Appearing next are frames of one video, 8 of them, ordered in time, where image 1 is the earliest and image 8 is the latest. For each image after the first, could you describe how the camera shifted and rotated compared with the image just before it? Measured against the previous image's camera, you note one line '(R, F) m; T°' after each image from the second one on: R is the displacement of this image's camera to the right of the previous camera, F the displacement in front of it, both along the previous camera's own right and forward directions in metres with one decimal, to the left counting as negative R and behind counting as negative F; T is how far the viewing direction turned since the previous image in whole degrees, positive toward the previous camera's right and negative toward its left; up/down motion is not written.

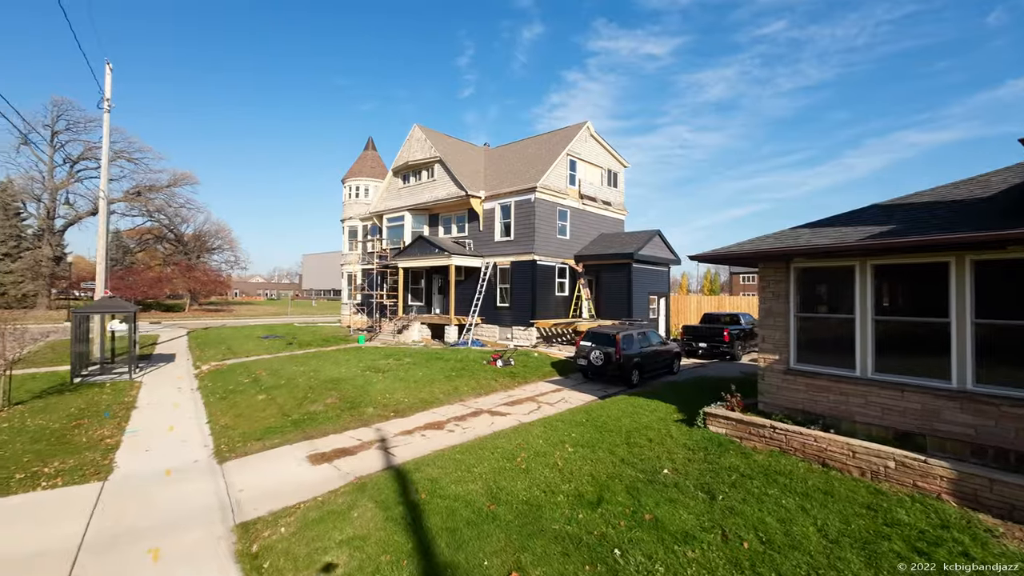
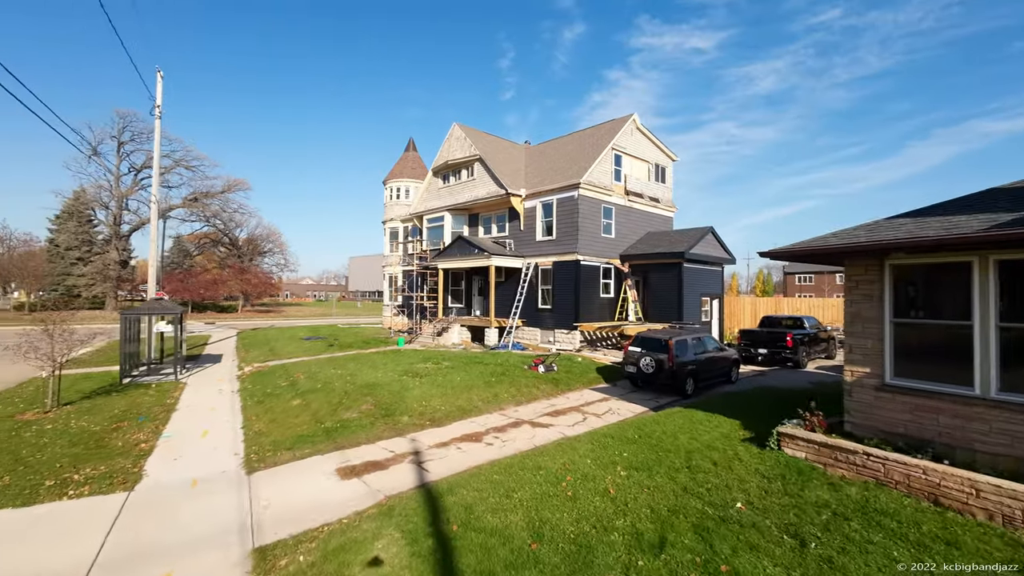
(0.0, +0.7) m; -5°
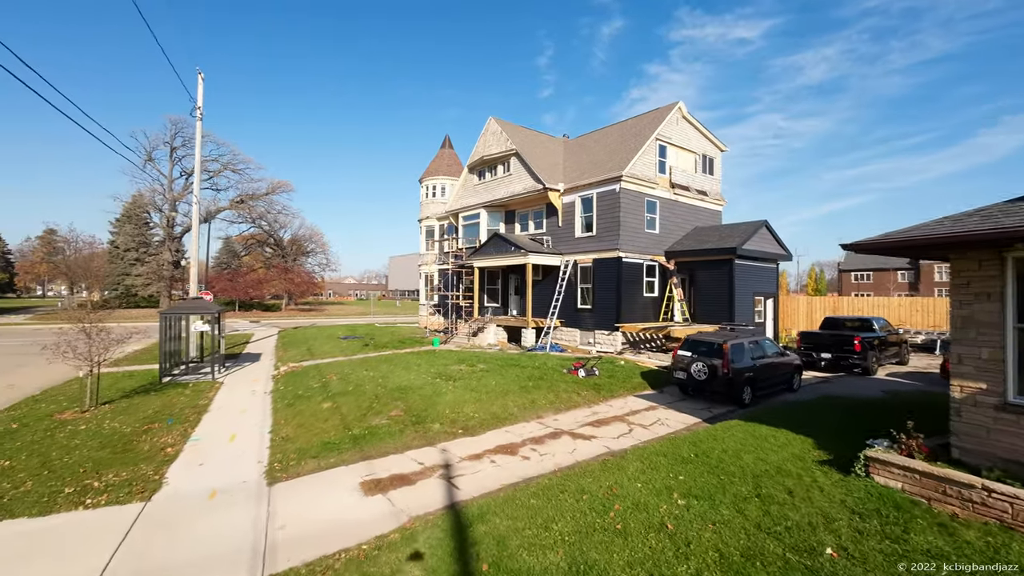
(0.0, +0.7) m; -4°
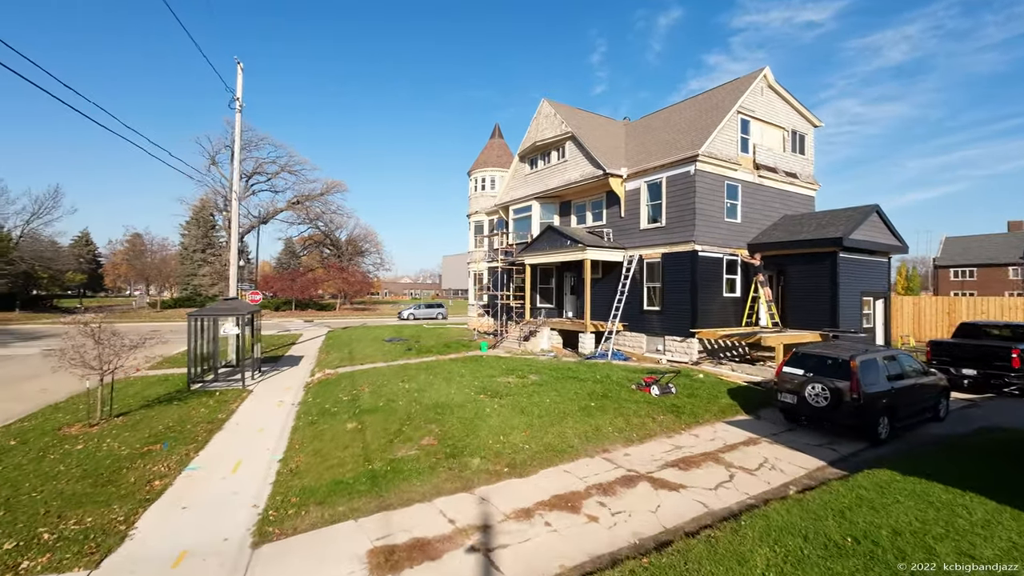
(-0.1, +2.0) m; -6°
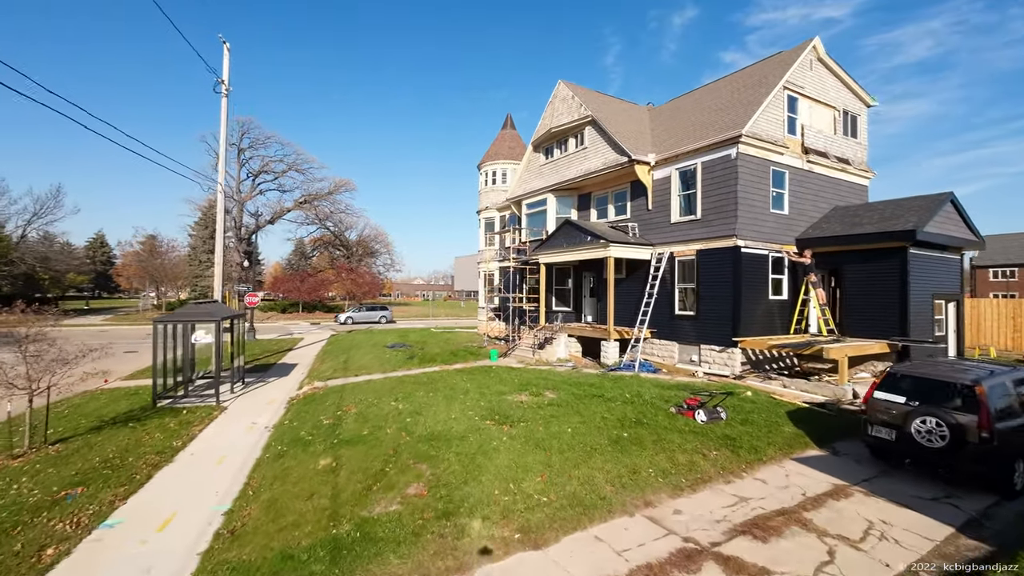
(0.0, +1.9) m; -2°
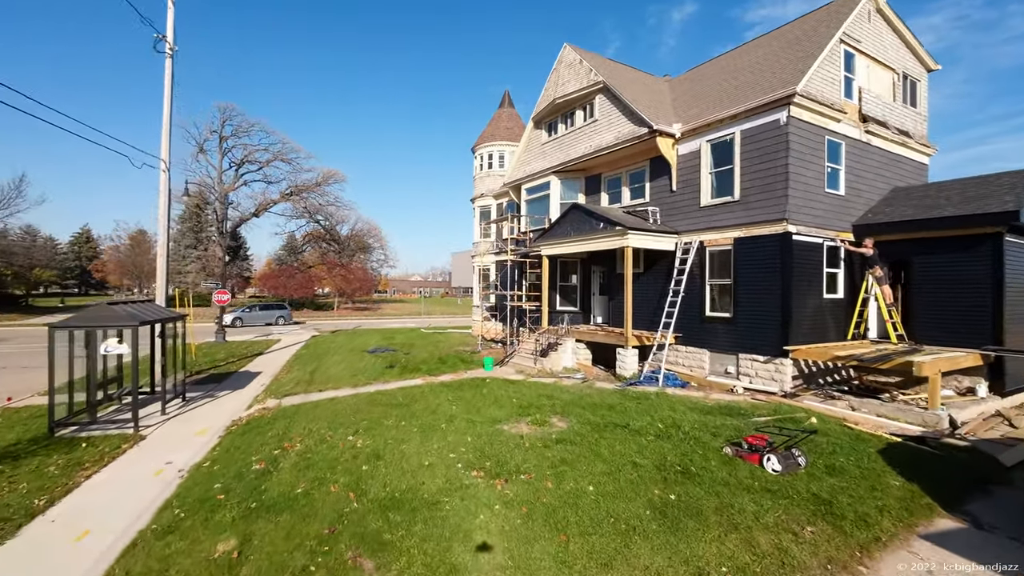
(0.0, +2.5) m; 0°
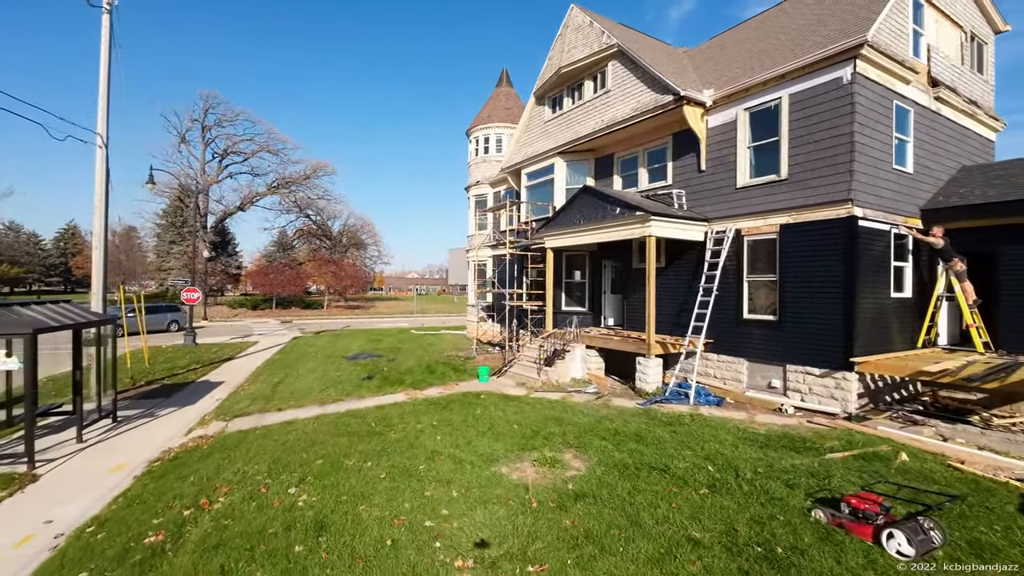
(0.0, +2.0) m; 0°
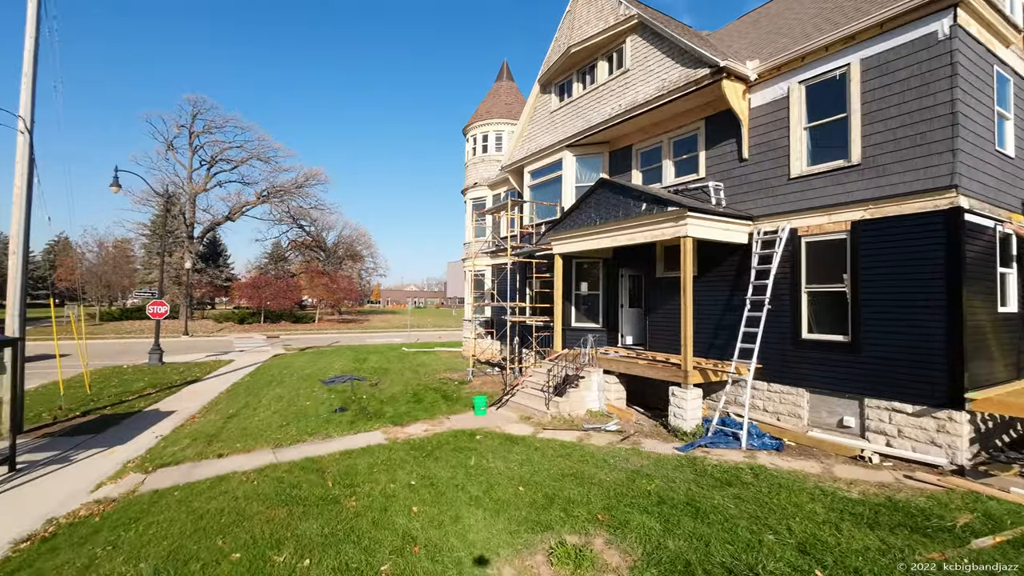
(-0.1, +1.9) m; 0°
